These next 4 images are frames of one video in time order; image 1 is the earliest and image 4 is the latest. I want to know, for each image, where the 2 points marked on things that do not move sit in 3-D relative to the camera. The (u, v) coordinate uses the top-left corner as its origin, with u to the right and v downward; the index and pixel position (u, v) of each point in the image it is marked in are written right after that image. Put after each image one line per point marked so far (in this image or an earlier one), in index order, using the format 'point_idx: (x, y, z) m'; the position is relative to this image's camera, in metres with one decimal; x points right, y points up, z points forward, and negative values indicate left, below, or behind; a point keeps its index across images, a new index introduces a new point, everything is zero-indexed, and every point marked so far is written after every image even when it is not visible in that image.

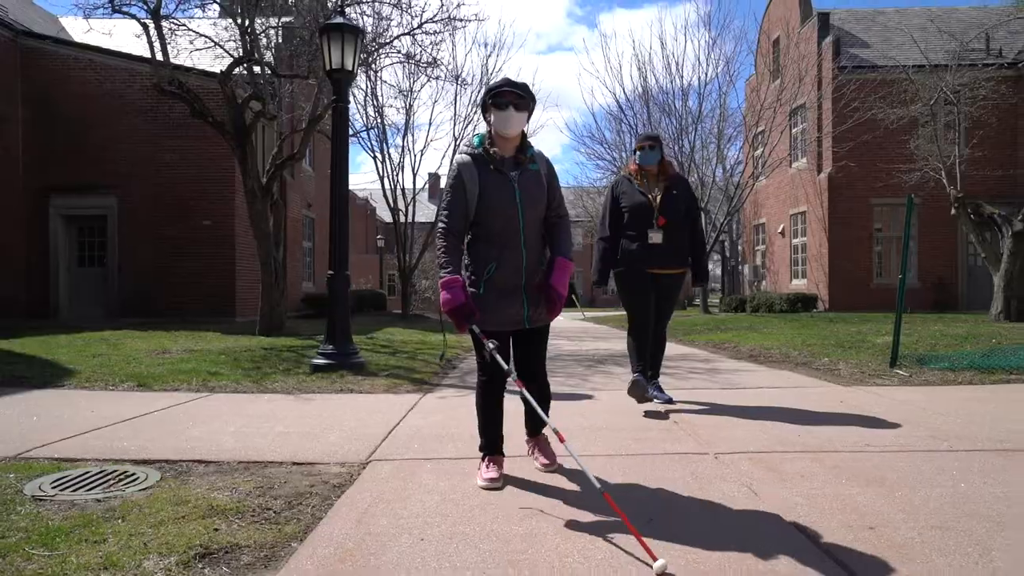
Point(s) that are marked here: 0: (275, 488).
0: (-1.1, -0.9, +3.5) m
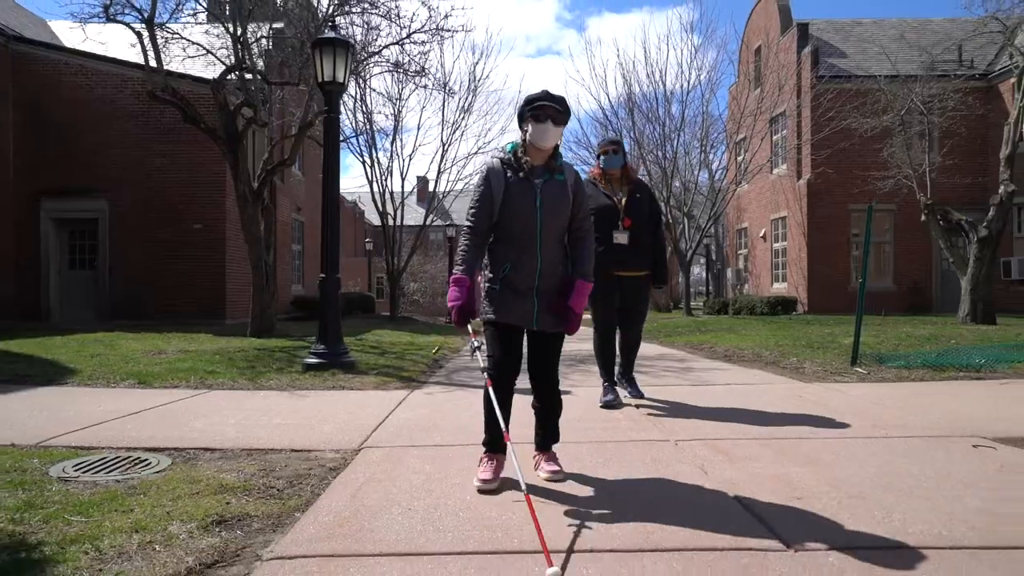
0: (-1.2, -0.9, +3.9) m
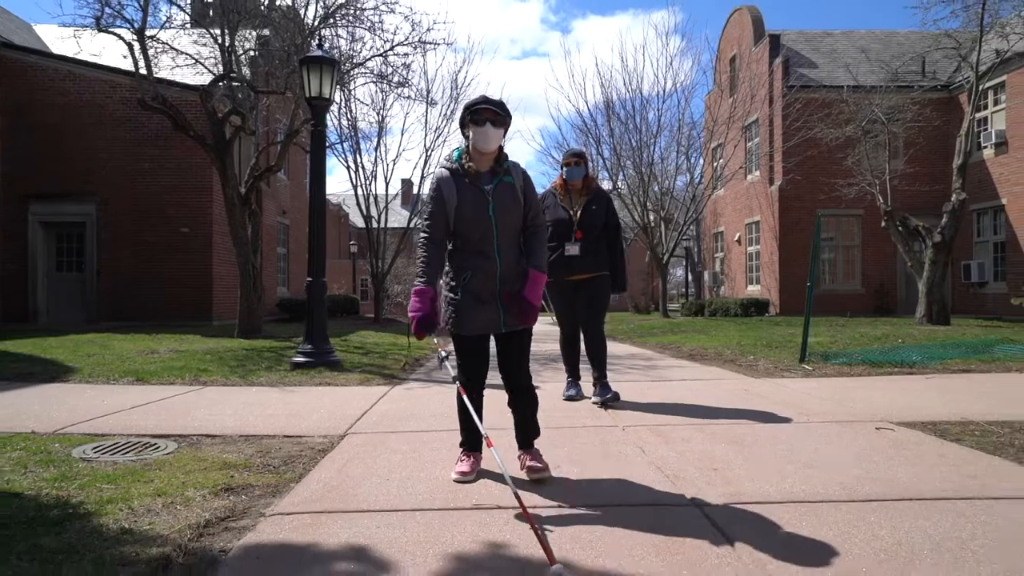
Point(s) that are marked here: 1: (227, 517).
0: (-1.4, -1.0, +4.5) m
1: (-1.2, -0.9, +3.1) m
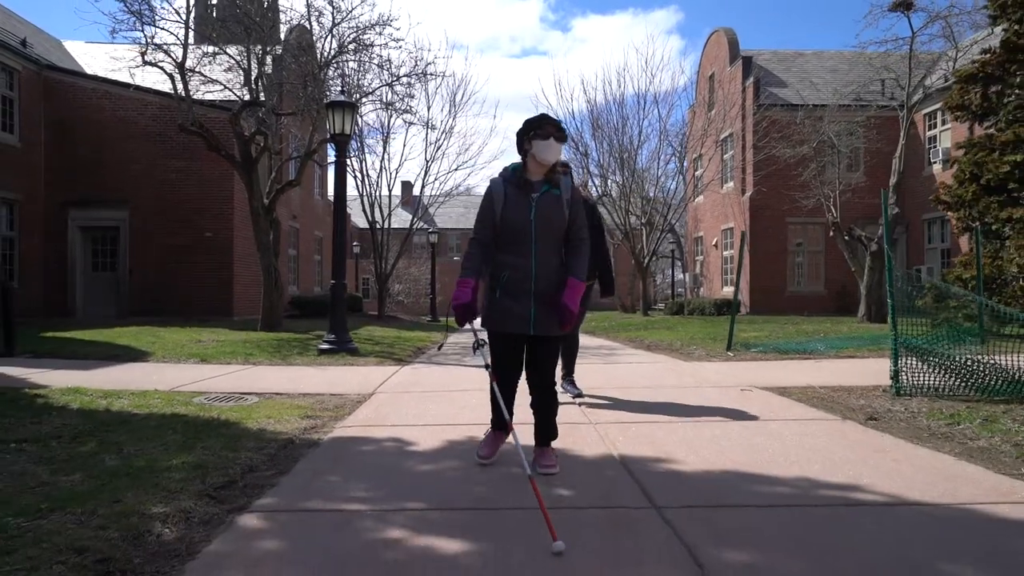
0: (-1.6, -1.0, +6.6) m
1: (-1.4, -1.0, +5.2) m
